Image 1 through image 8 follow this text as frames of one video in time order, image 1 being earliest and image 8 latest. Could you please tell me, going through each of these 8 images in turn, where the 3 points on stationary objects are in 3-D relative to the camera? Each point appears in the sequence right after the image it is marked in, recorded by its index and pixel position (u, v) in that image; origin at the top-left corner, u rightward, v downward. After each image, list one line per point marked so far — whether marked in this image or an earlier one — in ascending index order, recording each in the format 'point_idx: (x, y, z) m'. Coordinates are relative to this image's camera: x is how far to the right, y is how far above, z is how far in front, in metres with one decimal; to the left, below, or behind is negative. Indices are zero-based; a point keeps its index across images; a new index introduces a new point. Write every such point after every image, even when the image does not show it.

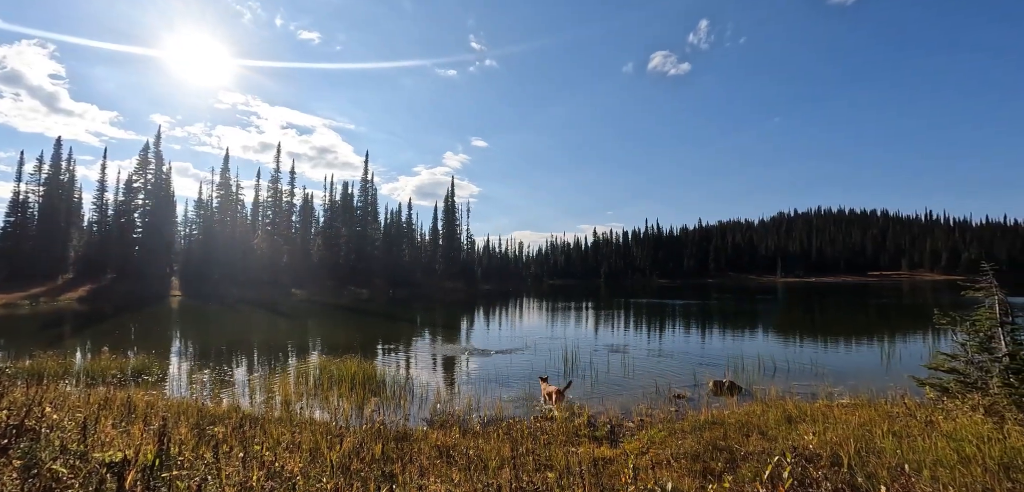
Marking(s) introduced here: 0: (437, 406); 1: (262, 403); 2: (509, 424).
0: (-1.8, -4.1, +12.8) m
1: (-6.8, -4.3, +13.9) m
2: (0.0, -3.7, +10.1) m
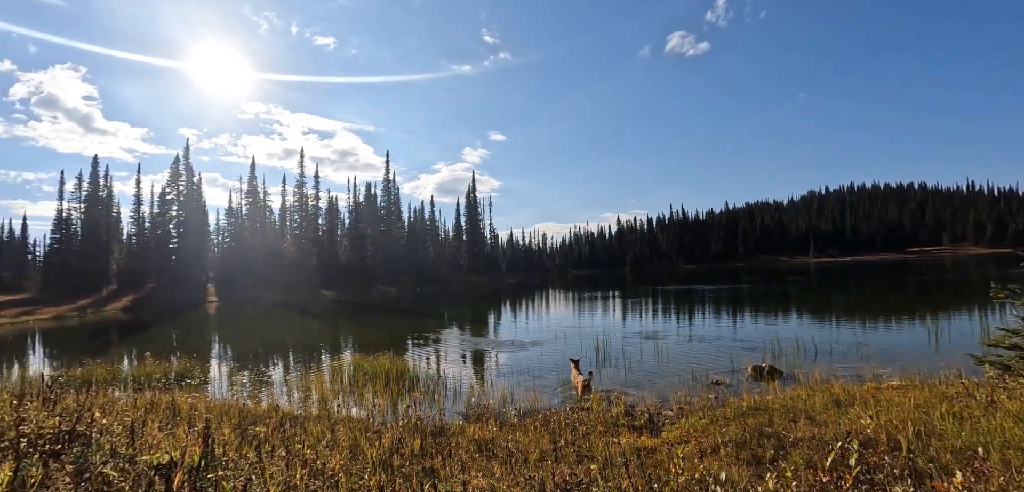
0: (-1.0, -3.9, +12.7) m
1: (-5.8, -4.4, +14.1) m
2: (+0.8, -3.5, +10.0) m
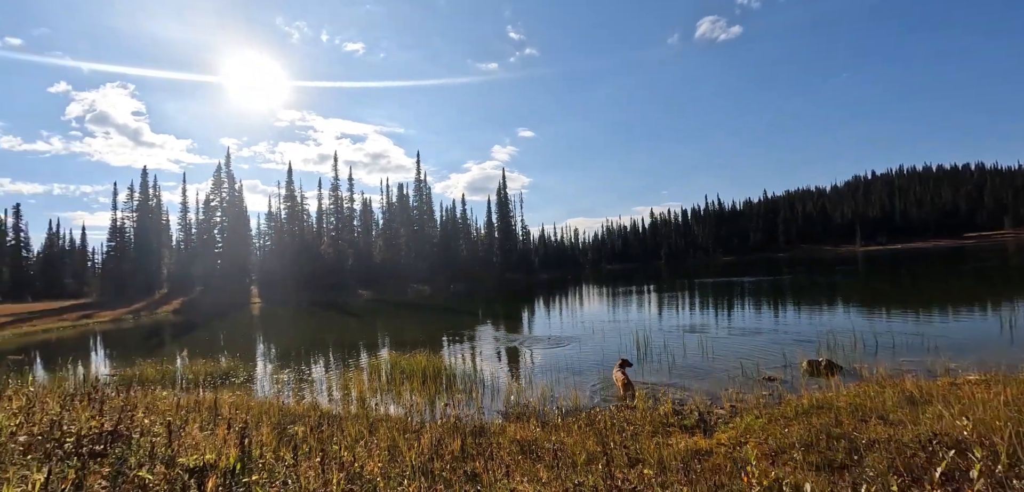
0: (0.0, -3.7, +12.4) m
1: (-4.7, -4.3, +14.1) m
2: (+1.6, -3.3, +9.5) m
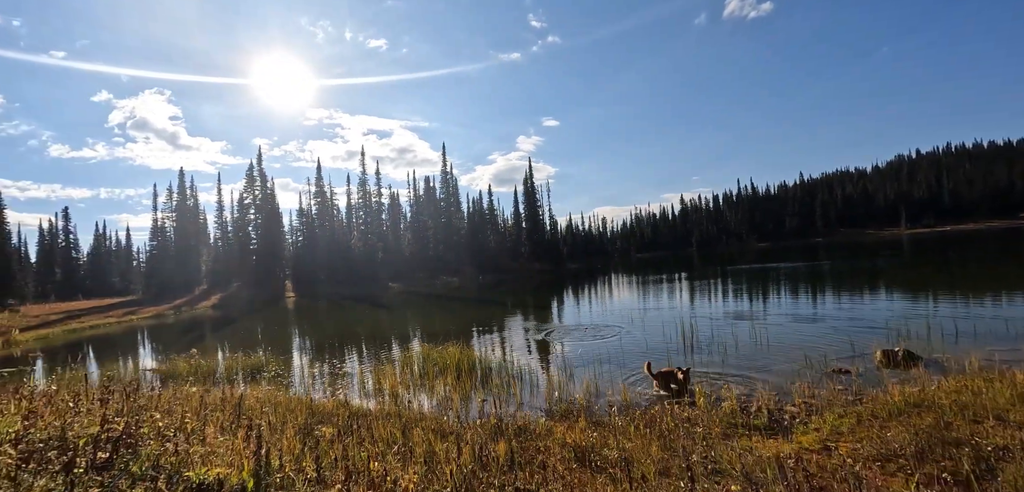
0: (+1.0, -3.4, +11.4) m
1: (-3.7, -4.0, +13.4) m
2: (+2.4, -2.9, +8.5) m
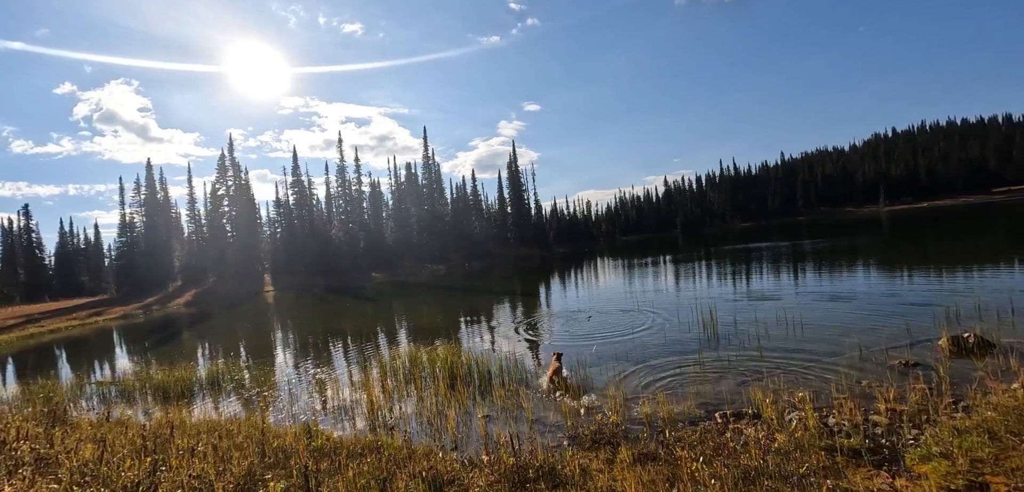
0: (+1.1, -2.9, +9.4) m
1: (-3.6, -3.7, +11.2) m
2: (+2.6, -2.5, +6.5) m
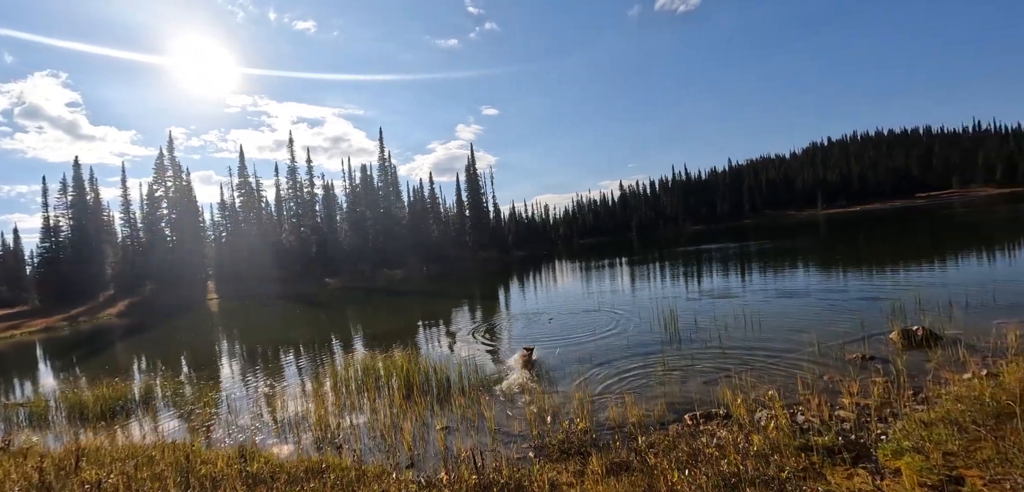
0: (+0.4, -2.9, +8.9) m
1: (-4.4, -3.7, +10.3) m
2: (+2.1, -2.5, +6.1) m
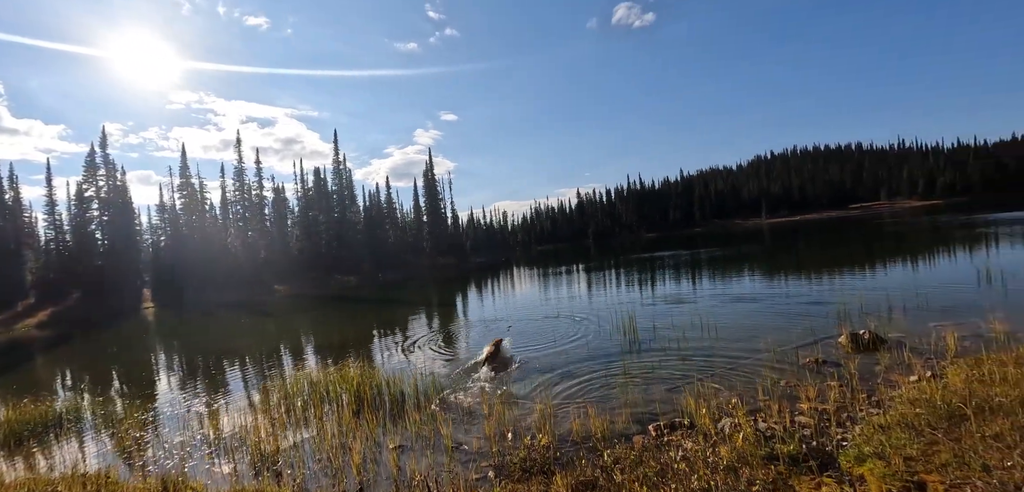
0: (-0.3, -3.0, +8.5) m
1: (-5.2, -3.8, +9.5) m
2: (+1.7, -2.6, +5.9) m
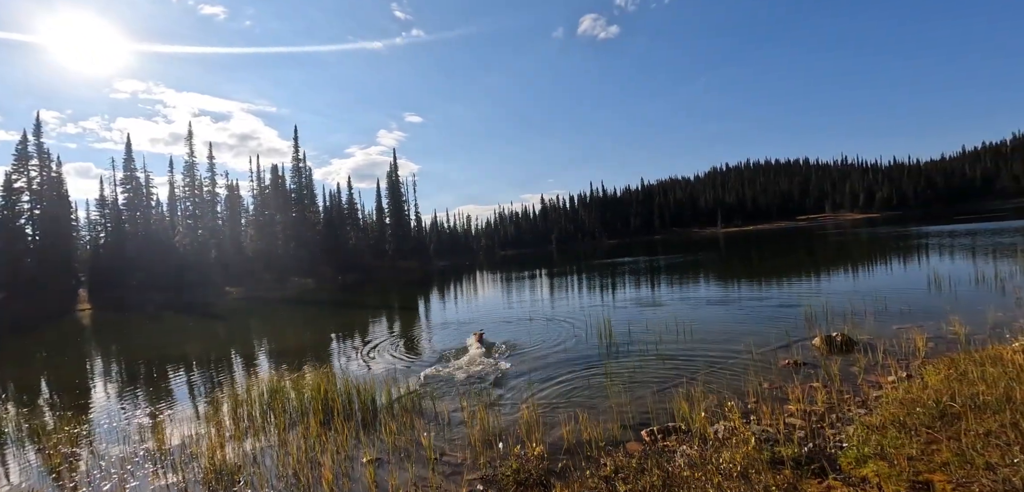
0: (-0.5, -2.9, +7.9) m
1: (-5.5, -3.6, +8.5) m
2: (+1.6, -2.5, +5.4) m
